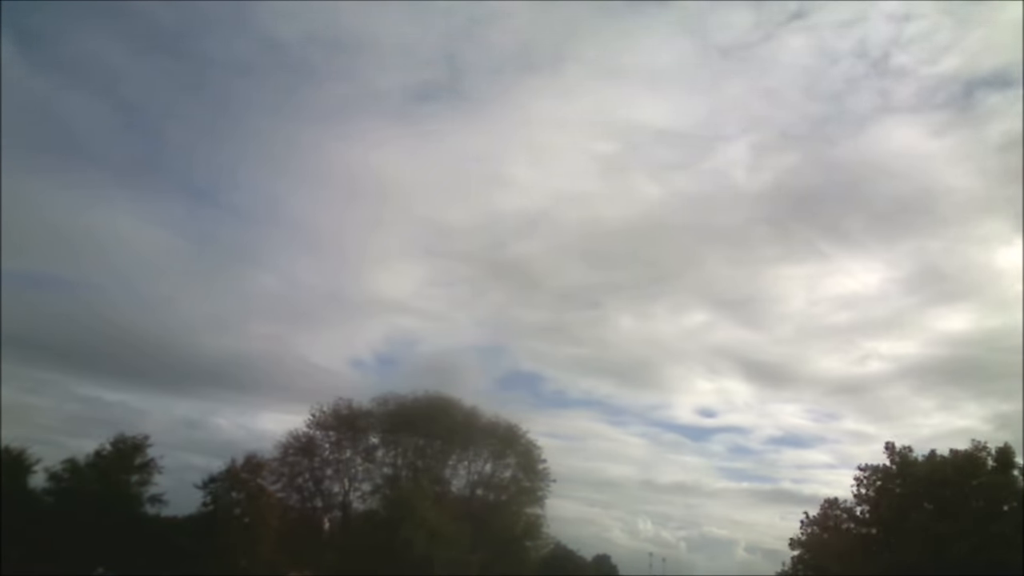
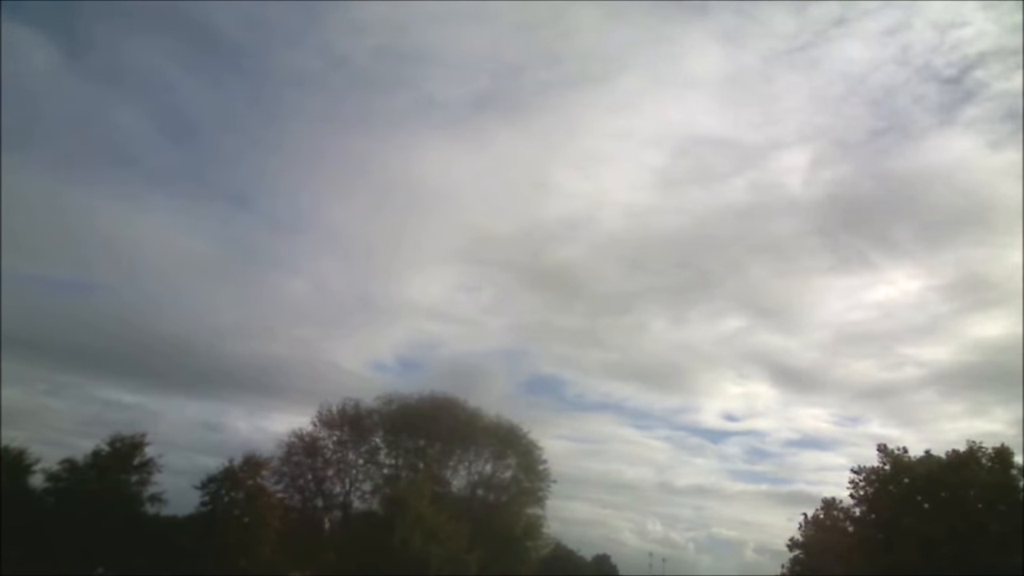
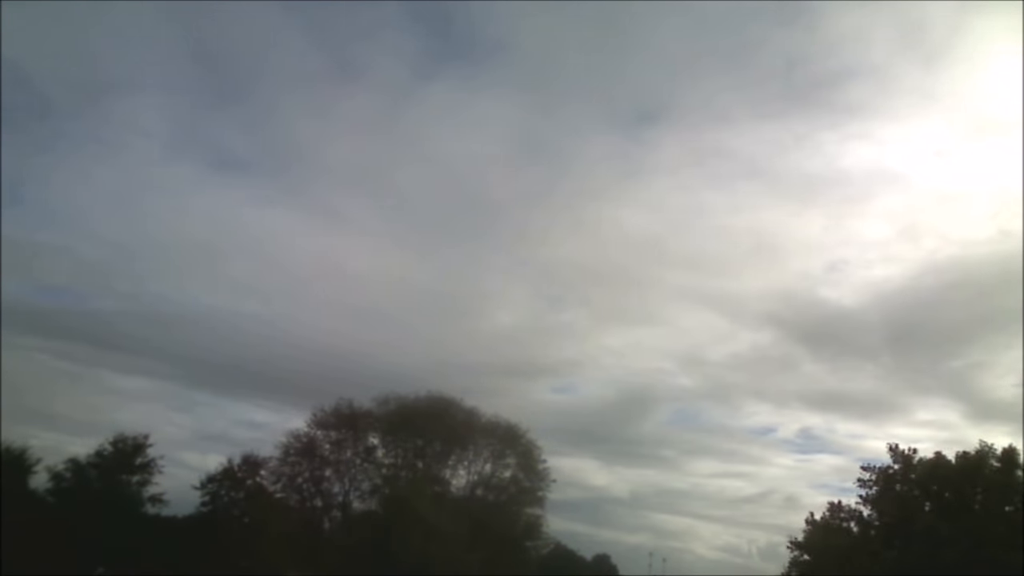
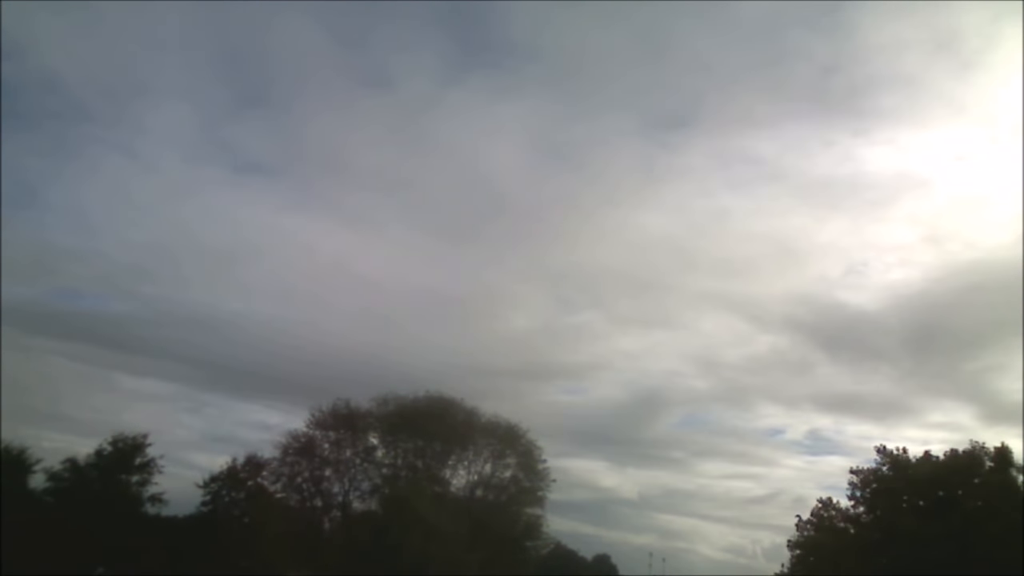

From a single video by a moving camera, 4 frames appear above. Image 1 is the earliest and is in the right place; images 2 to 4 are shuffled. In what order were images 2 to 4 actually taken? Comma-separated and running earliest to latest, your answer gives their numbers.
2, 3, 4
